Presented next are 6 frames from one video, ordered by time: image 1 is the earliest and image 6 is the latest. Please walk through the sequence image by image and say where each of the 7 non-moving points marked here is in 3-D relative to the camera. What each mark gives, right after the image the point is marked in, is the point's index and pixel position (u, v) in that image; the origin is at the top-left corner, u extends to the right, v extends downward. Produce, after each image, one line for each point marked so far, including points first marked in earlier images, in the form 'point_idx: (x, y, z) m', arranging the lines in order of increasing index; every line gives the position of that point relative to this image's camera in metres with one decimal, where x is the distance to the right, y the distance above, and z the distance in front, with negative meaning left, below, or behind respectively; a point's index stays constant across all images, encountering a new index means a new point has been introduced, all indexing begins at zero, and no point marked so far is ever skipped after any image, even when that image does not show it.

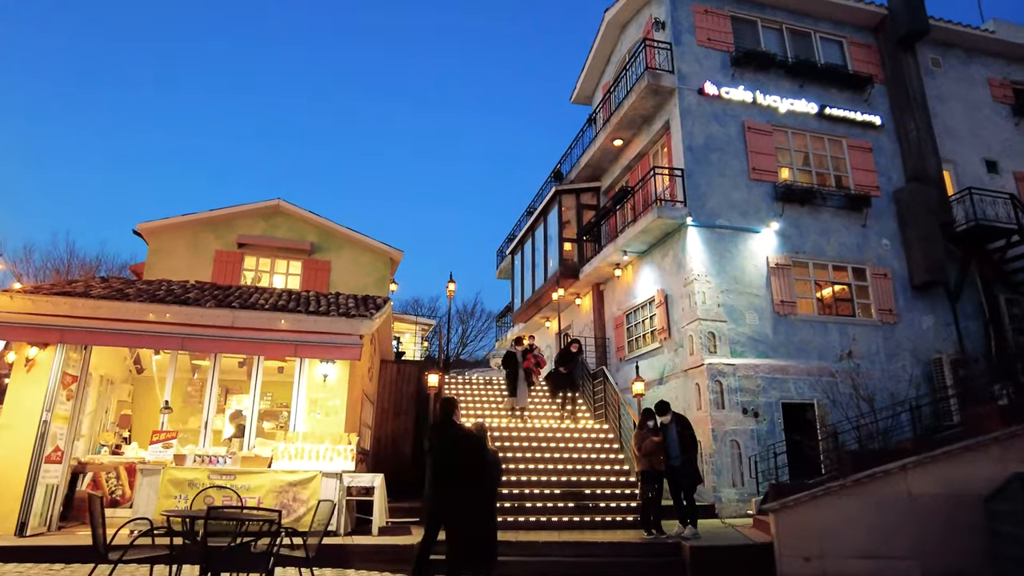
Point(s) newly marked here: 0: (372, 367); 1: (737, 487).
0: (-2.5, -1.4, +11.6) m
1: (+3.9, -3.5, +11.4) m
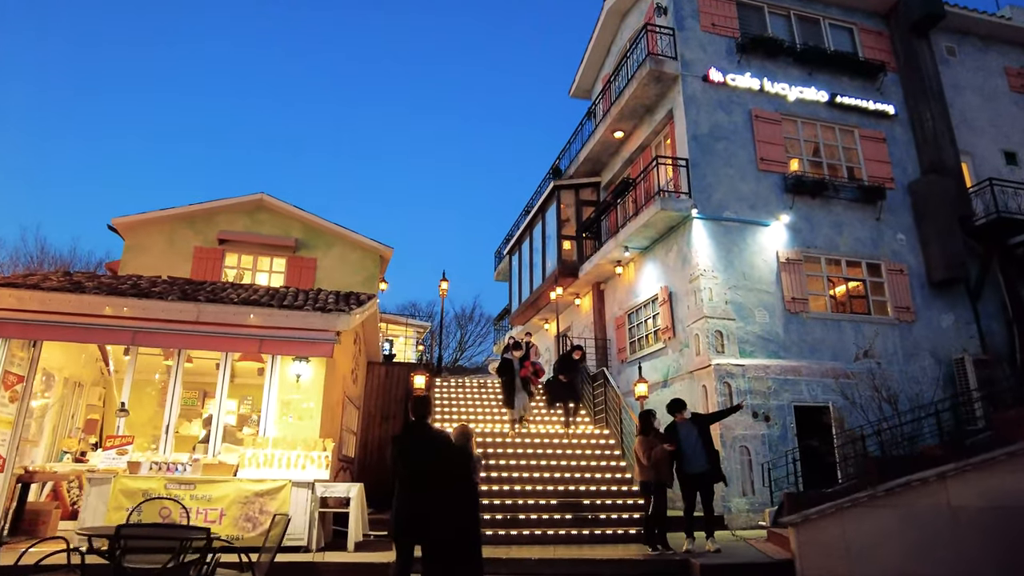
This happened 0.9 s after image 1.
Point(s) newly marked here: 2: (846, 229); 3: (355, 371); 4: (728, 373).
0: (-2.6, -1.3, +10.8) m
1: (+3.8, -3.4, +10.6) m
2: (+6.7, +1.2, +13.1) m
3: (-2.6, -1.4, +10.8) m
4: (+3.7, -1.5, +11.2) m
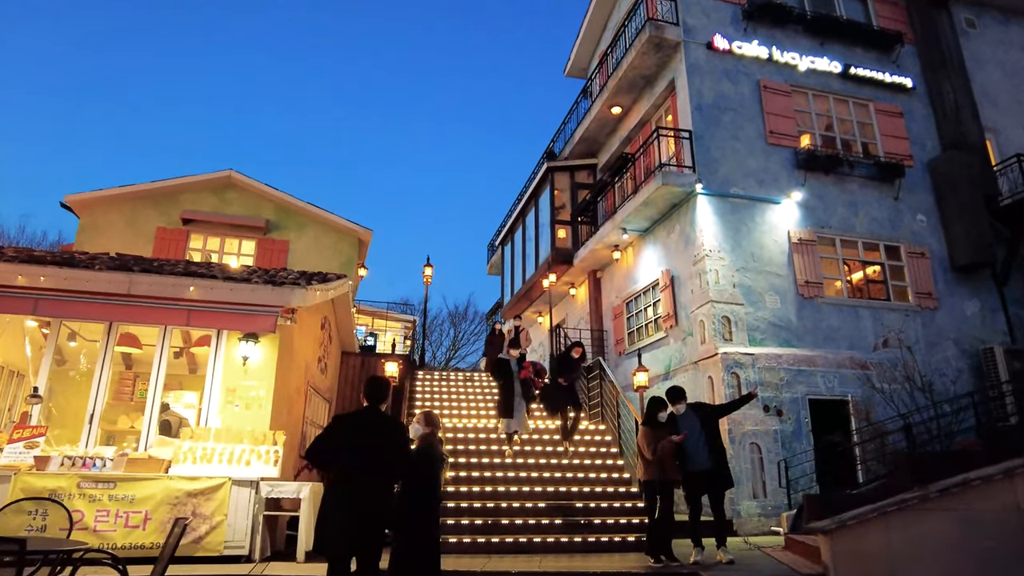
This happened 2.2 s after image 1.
0: (-2.8, -1.0, +9.8) m
1: (+3.6, -3.1, +9.5) m
2: (+6.5, +1.5, +12.1) m
3: (-2.8, -1.1, +9.7) m
4: (+3.5, -1.2, +10.2) m
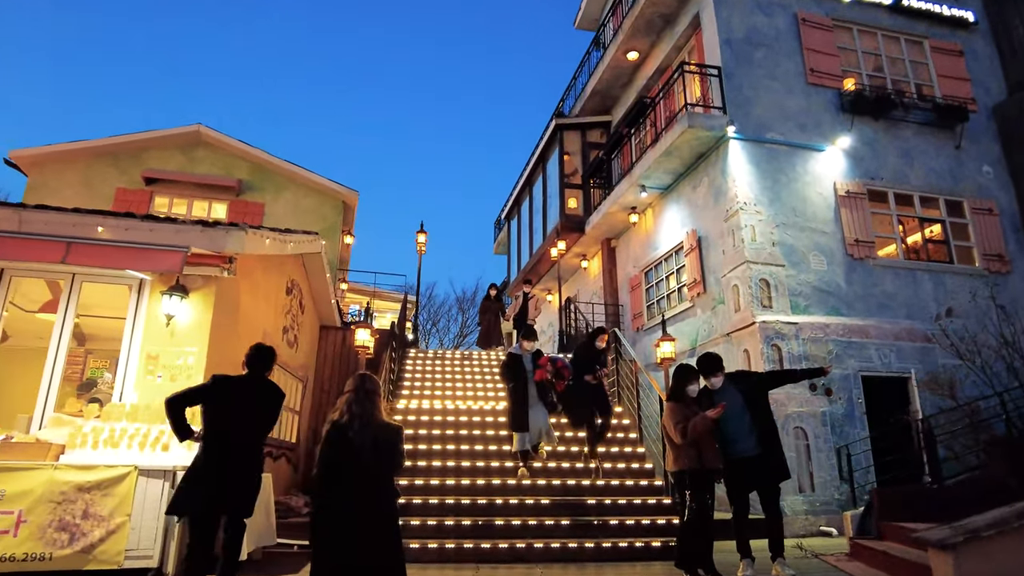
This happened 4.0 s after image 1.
0: (-2.8, -0.5, +8.4) m
1: (+3.6, -2.5, +8.0) m
2: (+6.5, +2.1, +10.5) m
3: (-2.8, -0.5, +8.3) m
4: (+3.5, -0.6, +8.7) m
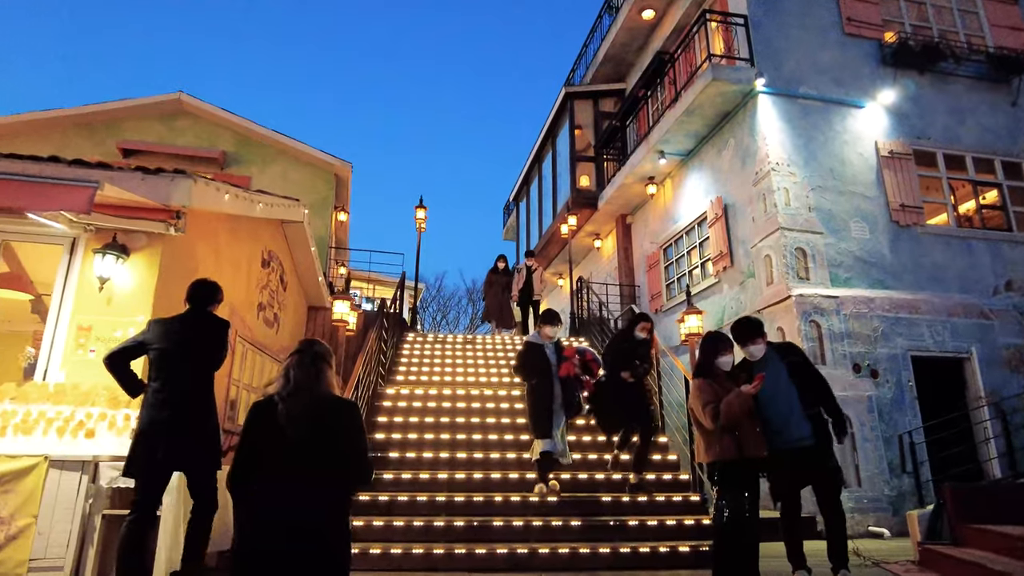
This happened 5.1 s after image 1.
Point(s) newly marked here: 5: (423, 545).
0: (-2.8, -0.2, +7.5) m
1: (+3.7, -2.2, +7.0) m
2: (+6.6, +2.5, +9.4) m
3: (-2.8, -0.2, +7.5) m
4: (+3.6, -0.2, +7.7) m
5: (-0.7, -1.9, +4.9) m
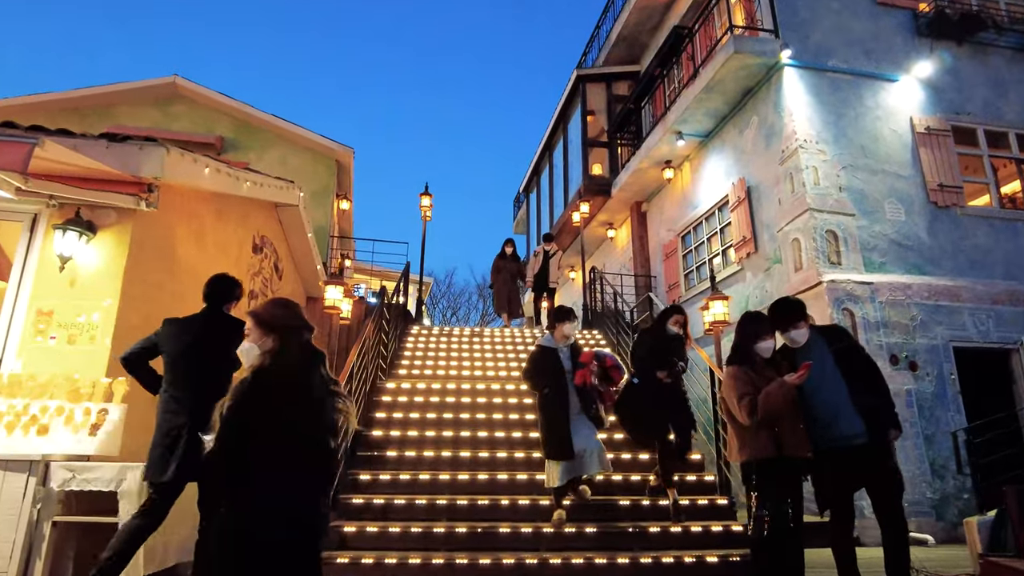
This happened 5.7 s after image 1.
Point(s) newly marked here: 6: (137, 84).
0: (-2.7, 0.0, +7.0) m
1: (+3.8, -2.0, +6.5) m
2: (+6.7, +2.7, +8.7) m
3: (-2.7, -0.1, +7.0) m
4: (+3.7, -0.1, +7.1) m
5: (-0.6, -1.8, +4.4) m
6: (-5.7, +3.1, +9.9) m
